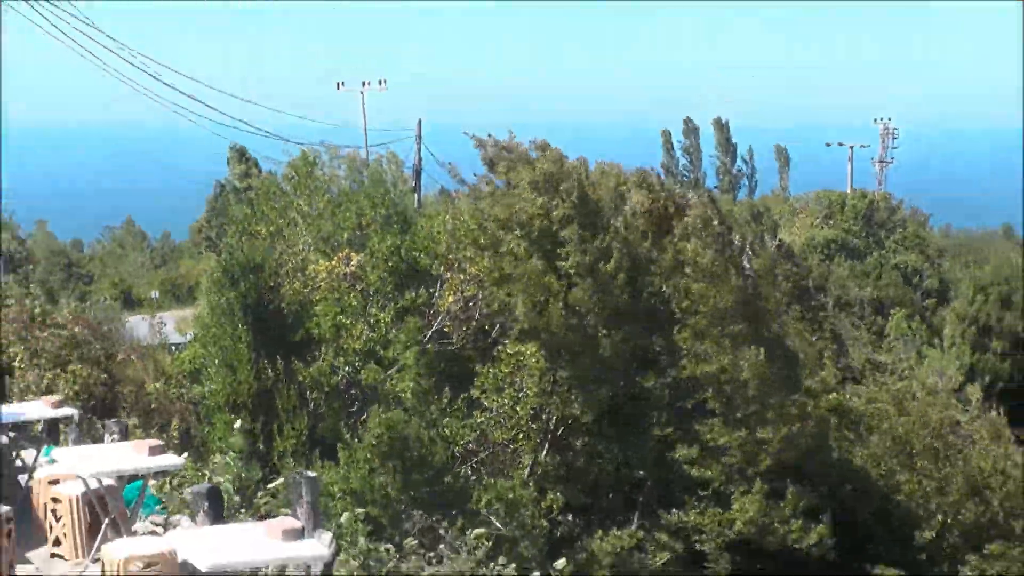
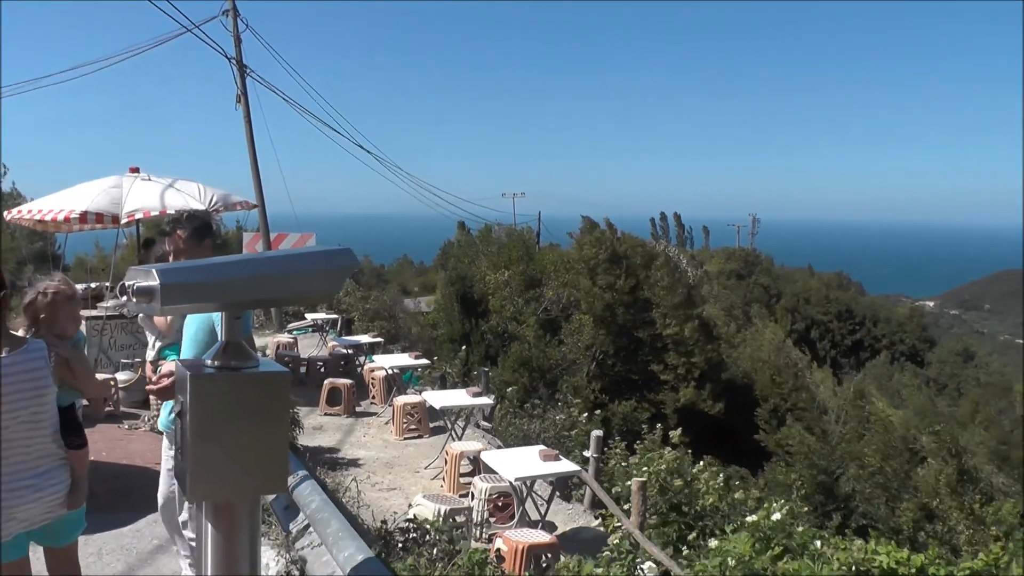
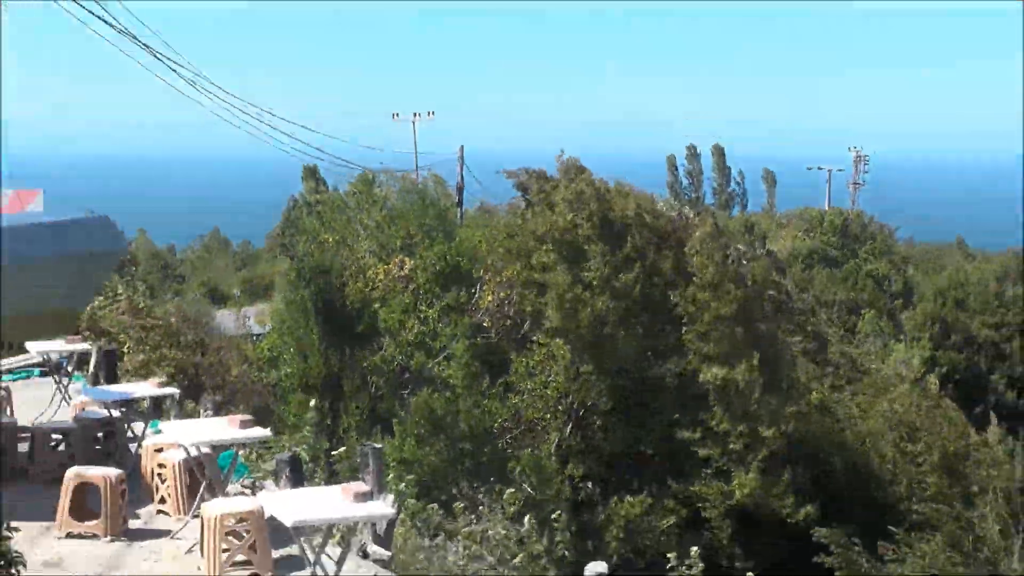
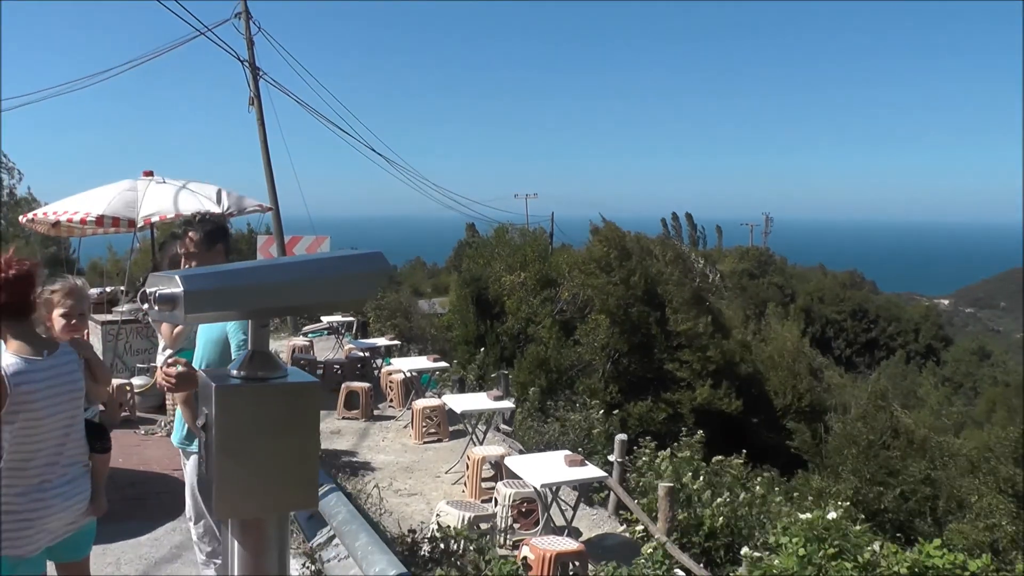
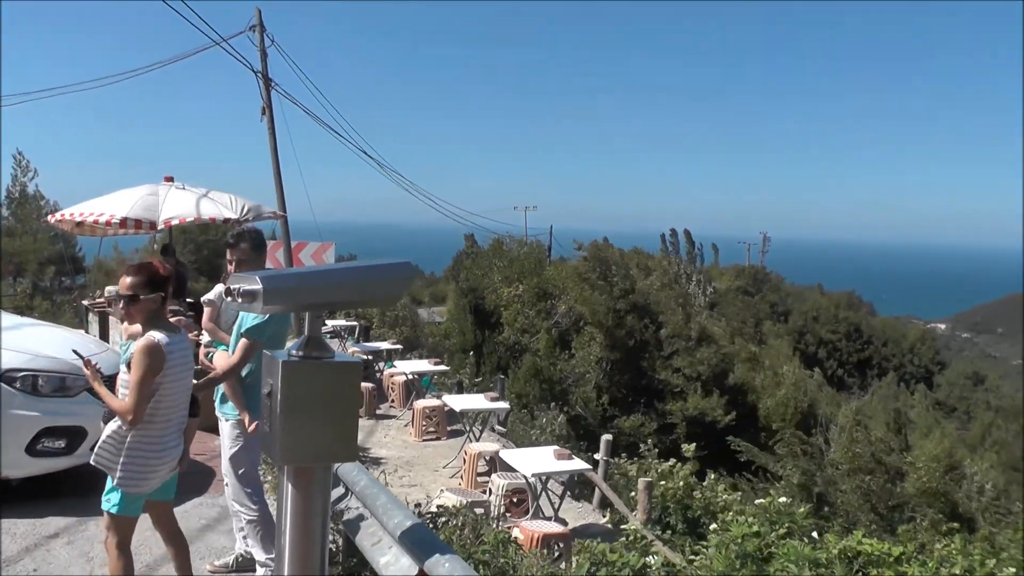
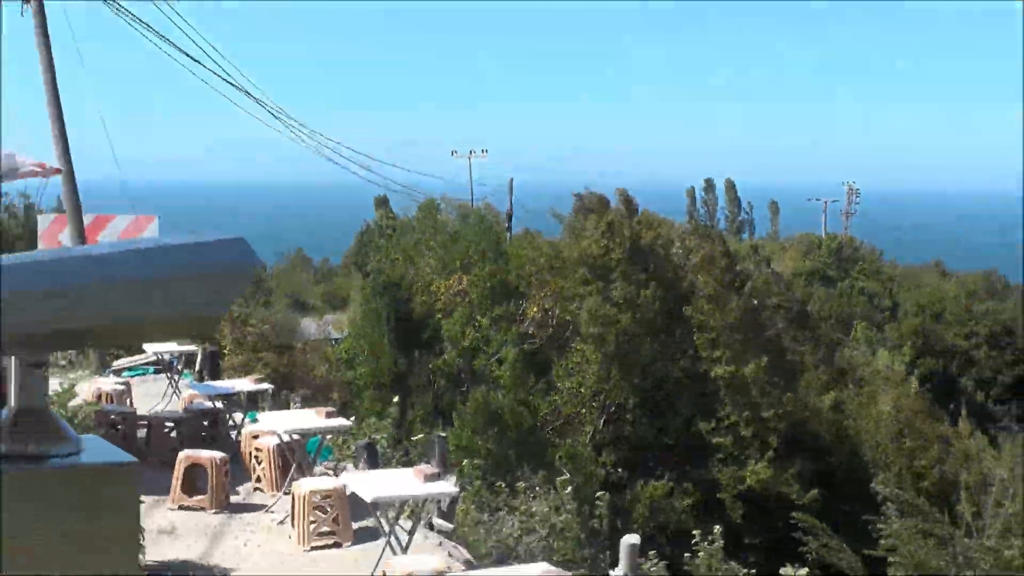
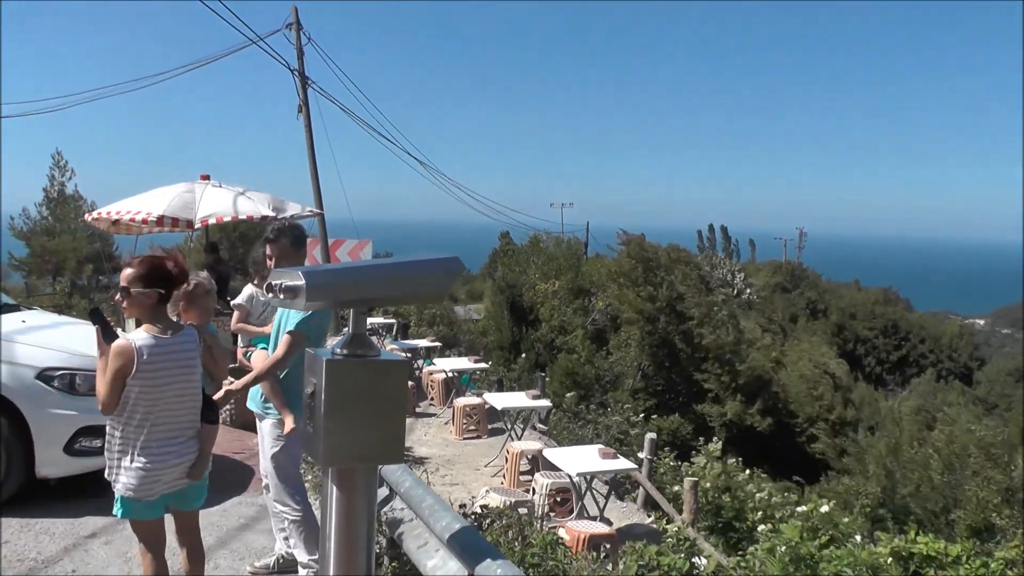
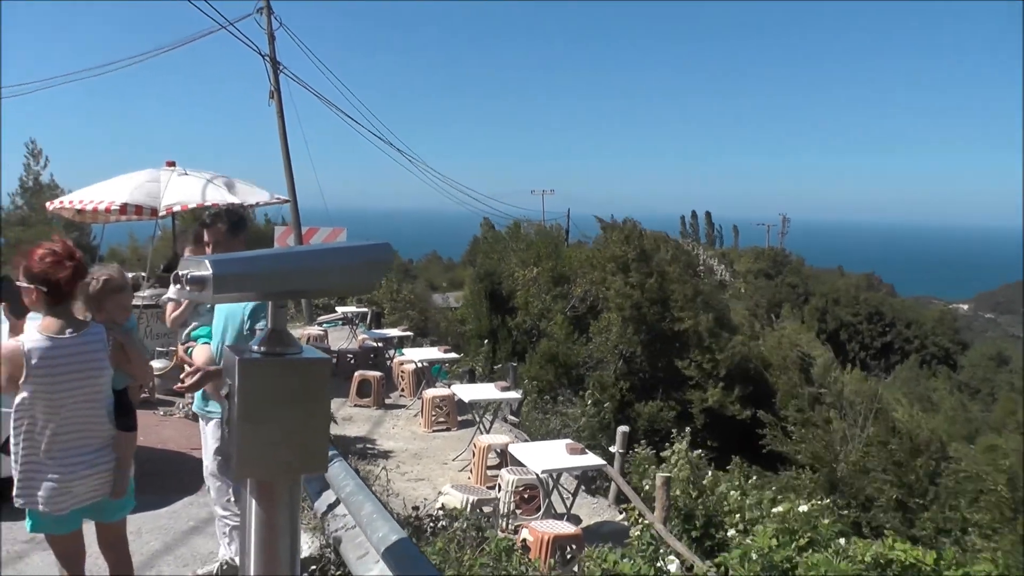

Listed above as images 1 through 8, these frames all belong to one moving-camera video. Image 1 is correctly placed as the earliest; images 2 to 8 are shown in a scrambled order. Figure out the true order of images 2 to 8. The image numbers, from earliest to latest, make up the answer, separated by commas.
3, 6, 4, 2, 8, 7, 5
